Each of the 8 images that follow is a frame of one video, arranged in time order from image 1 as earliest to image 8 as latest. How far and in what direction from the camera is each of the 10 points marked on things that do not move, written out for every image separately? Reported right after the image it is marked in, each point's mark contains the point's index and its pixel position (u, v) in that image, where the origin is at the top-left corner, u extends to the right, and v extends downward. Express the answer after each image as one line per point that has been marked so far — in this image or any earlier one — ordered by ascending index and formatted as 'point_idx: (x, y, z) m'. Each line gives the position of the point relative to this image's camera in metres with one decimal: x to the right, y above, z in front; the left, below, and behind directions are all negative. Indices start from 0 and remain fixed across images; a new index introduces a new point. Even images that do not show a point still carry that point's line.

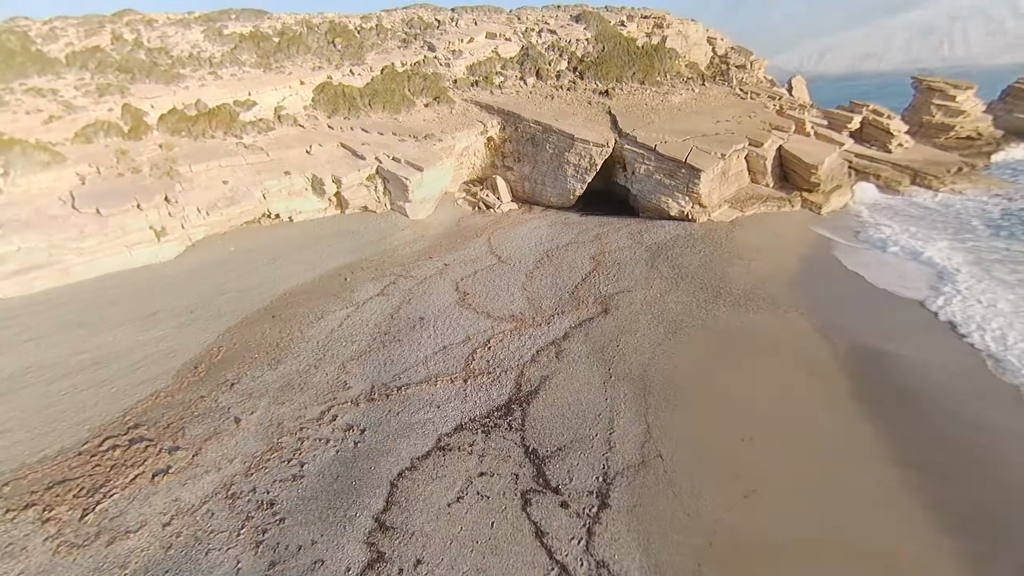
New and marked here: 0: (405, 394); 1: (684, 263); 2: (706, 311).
0: (-2.7, -2.9, +11.8) m
1: (+6.8, +0.9, +18.2) m
2: (+6.2, -0.7, +14.7) m
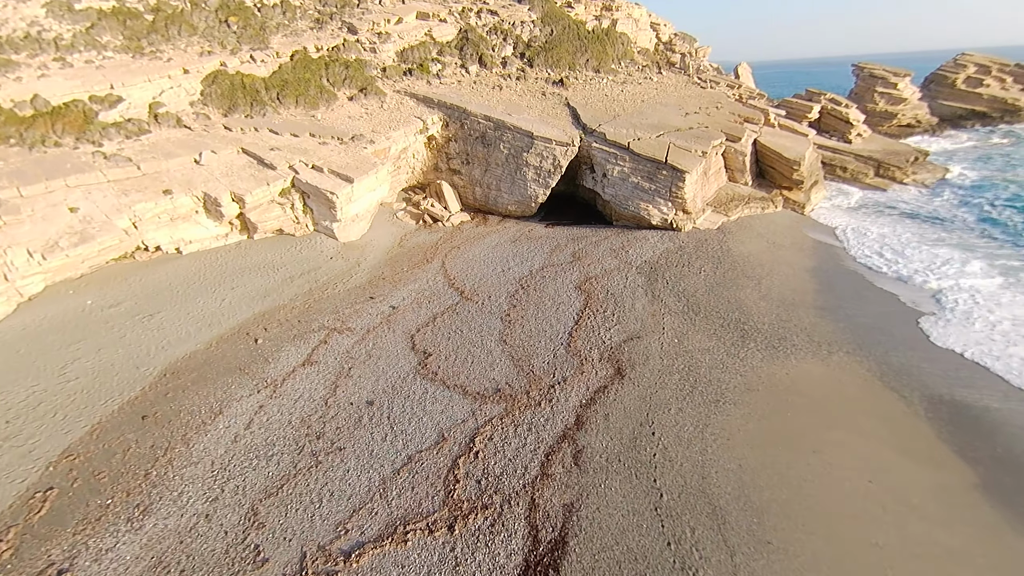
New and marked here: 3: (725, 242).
0: (-2.6, -4.6, +7.6) m
1: (+5.8, -0.1, +15.1) m
2: (+5.8, -1.8, +11.6) m
3: (+8.9, +1.9, +19.1) m
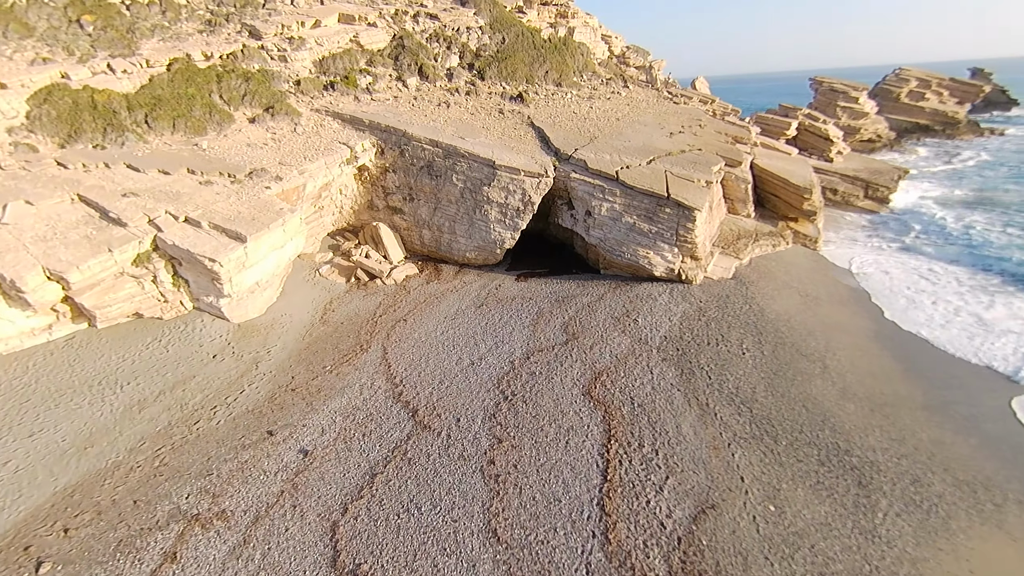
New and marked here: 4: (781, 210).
0: (-1.9, -7.1, +2.0) m
1: (+5.3, -2.4, +10.5) m
2: (+5.8, -4.0, +7.1) m
3: (+7.8, -0.3, +15.0) m
4: (+11.5, +3.4, +19.5) m
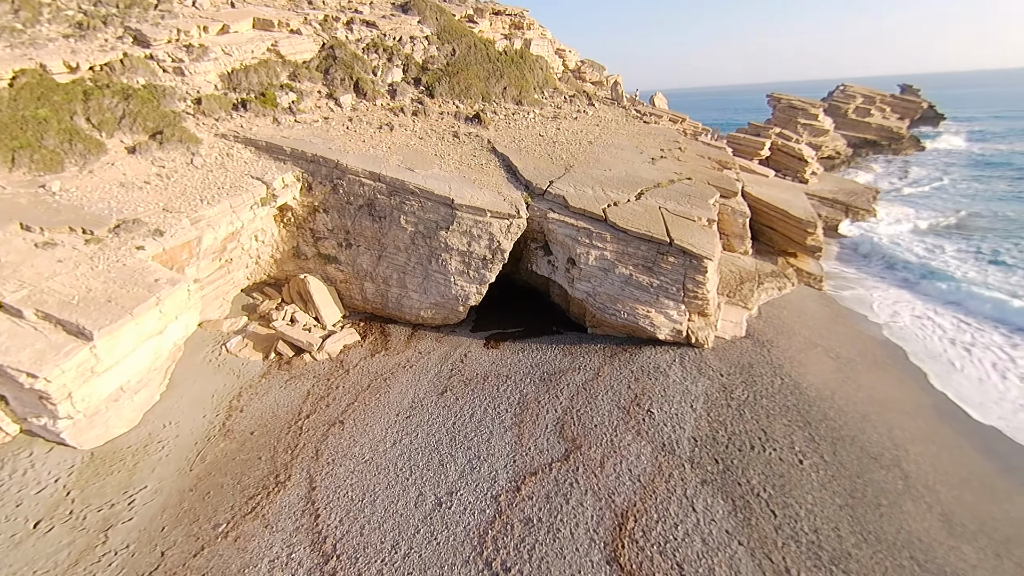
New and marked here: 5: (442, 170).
0: (-0.9, -8.9, -1.8) m
1: (+5.2, -4.1, +7.5) m
2: (+6.1, -5.6, +4.1) m
3: (+7.1, -2.1, +12.2) m
4: (+10.1, +1.7, +17.2) m
5: (-2.4, +4.1, +15.8) m
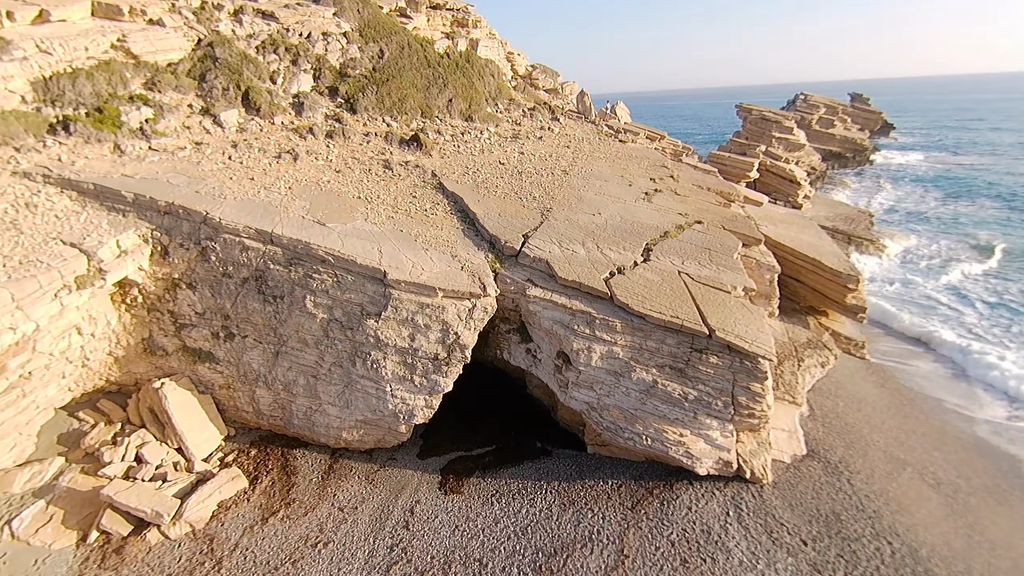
0: (+0.6, -11.1, -6.3) m
1: (+5.4, -6.2, +3.6) m
2: (+6.7, -7.7, +0.3) m
3: (+6.7, -4.1, +8.5) m
4: (+8.9, -0.3, +13.8) m
5: (-3.5, +1.6, +11.0) m
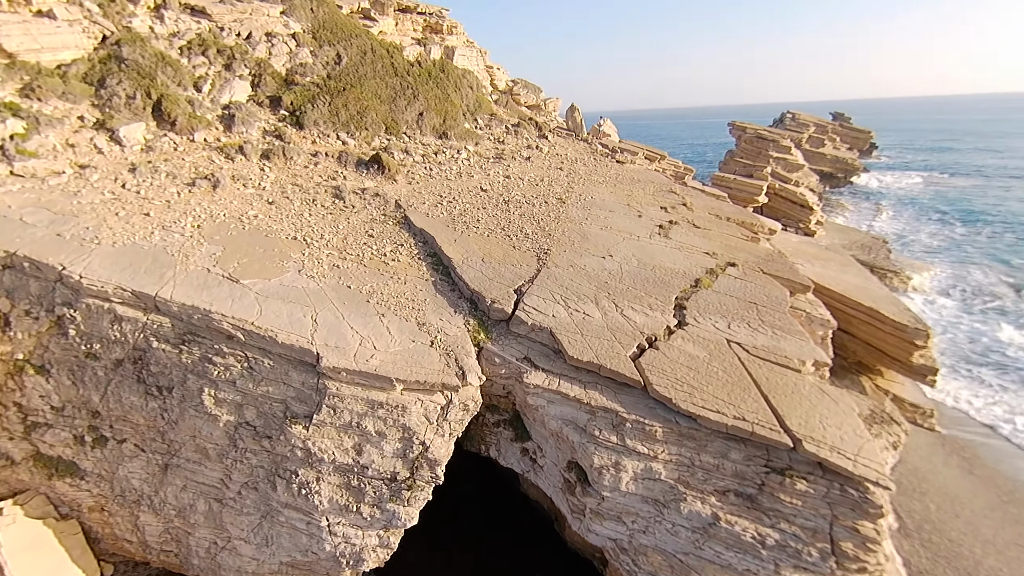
0: (+1.3, -11.8, -9.5) m
1: (+5.6, -7.2, +0.8) m
2: (+7.1, -8.5, -2.5) m
3: (+6.6, -5.3, +5.8) m
4: (+8.6, -1.6, +11.3) m
5: (-3.7, +0.2, +8.0) m
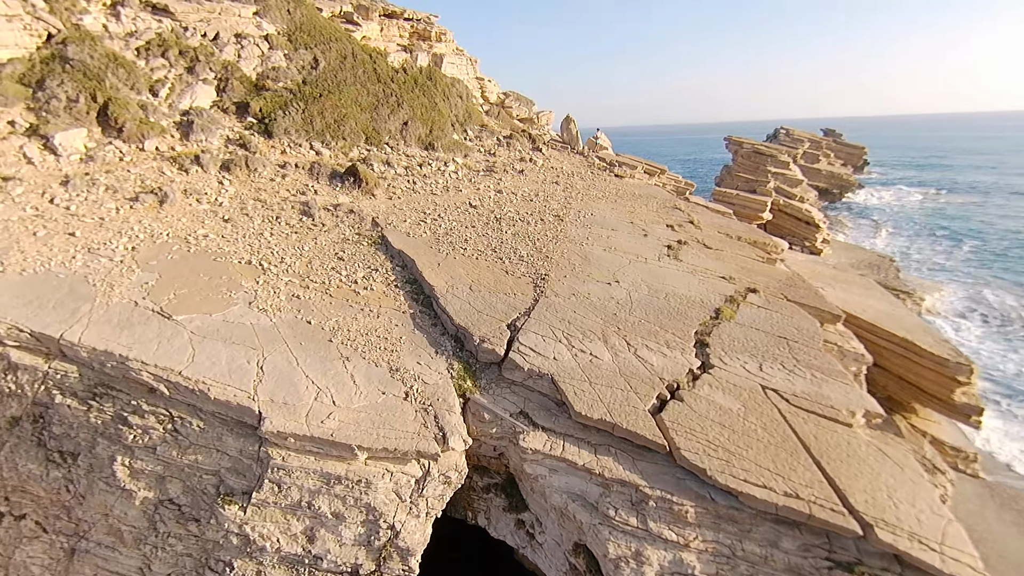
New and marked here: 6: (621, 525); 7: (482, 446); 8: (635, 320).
0: (+1.6, -11.8, -11.1) m
1: (+5.6, -7.5, -0.6) m
2: (+7.2, -8.7, -3.9) m
3: (+6.6, -5.7, +4.5) m
4: (+8.4, -2.2, +10.2) m
5: (-3.8, -0.3, +6.7) m
6: (+1.2, -2.6, +5.1) m
7: (-0.4, -2.0, +5.9) m
8: (+2.0, -0.5, +7.4) m
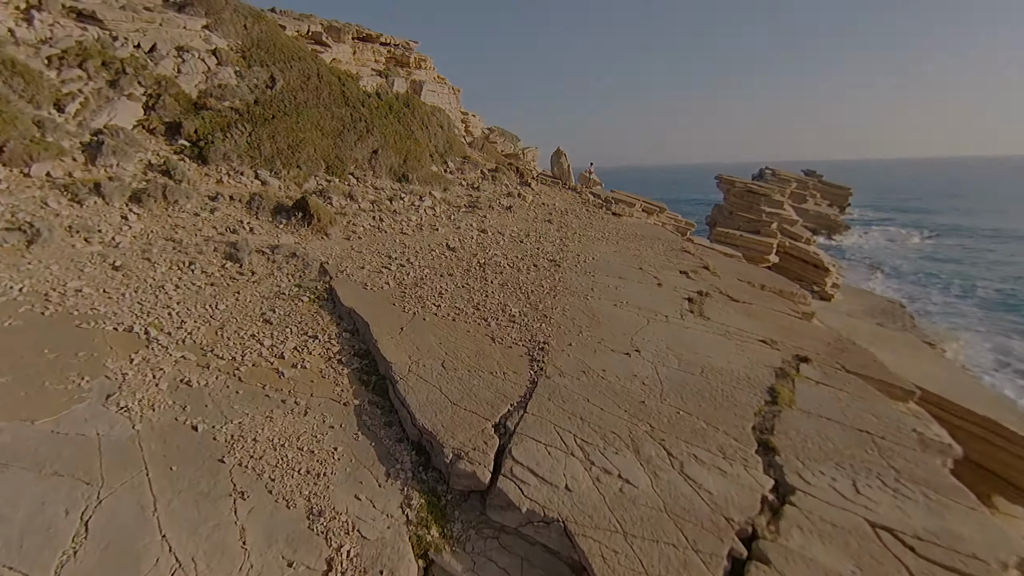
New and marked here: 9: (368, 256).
0: (+2.1, -11.3, -14.0) m
1: (+5.8, -7.8, -3.0) m
2: (+7.5, -8.8, -6.4) m
3: (+6.5, -6.4, +2.2) m
4: (+8.2, -3.4, +8.2) m
5: (-3.9, -1.2, +4.4) m
6: (+1.2, -3.4, +2.8) m
7: (-0.4, -2.8, +3.6) m
8: (+1.9, -1.5, +5.4) m
9: (-2.6, +0.6, +8.1) m
